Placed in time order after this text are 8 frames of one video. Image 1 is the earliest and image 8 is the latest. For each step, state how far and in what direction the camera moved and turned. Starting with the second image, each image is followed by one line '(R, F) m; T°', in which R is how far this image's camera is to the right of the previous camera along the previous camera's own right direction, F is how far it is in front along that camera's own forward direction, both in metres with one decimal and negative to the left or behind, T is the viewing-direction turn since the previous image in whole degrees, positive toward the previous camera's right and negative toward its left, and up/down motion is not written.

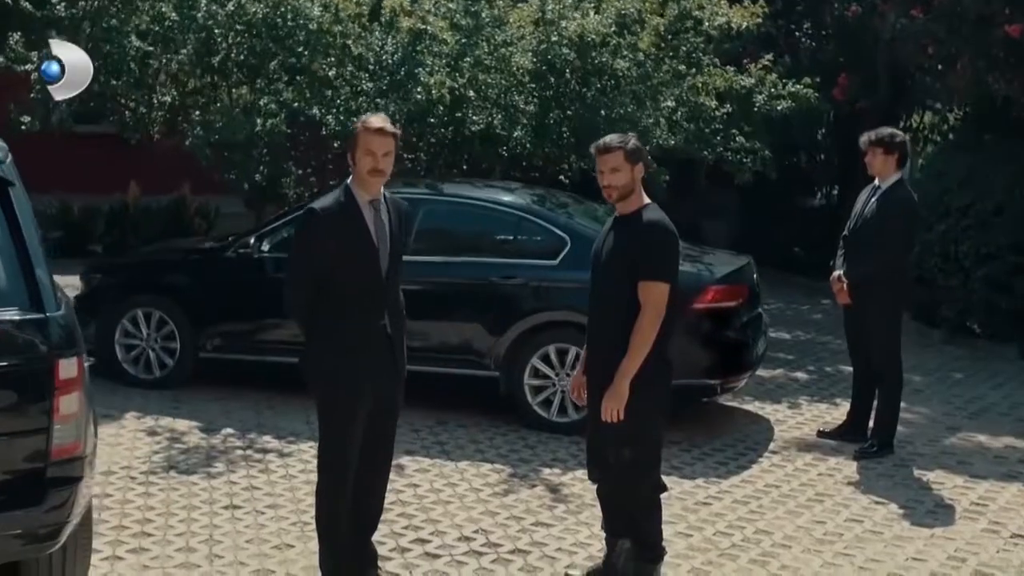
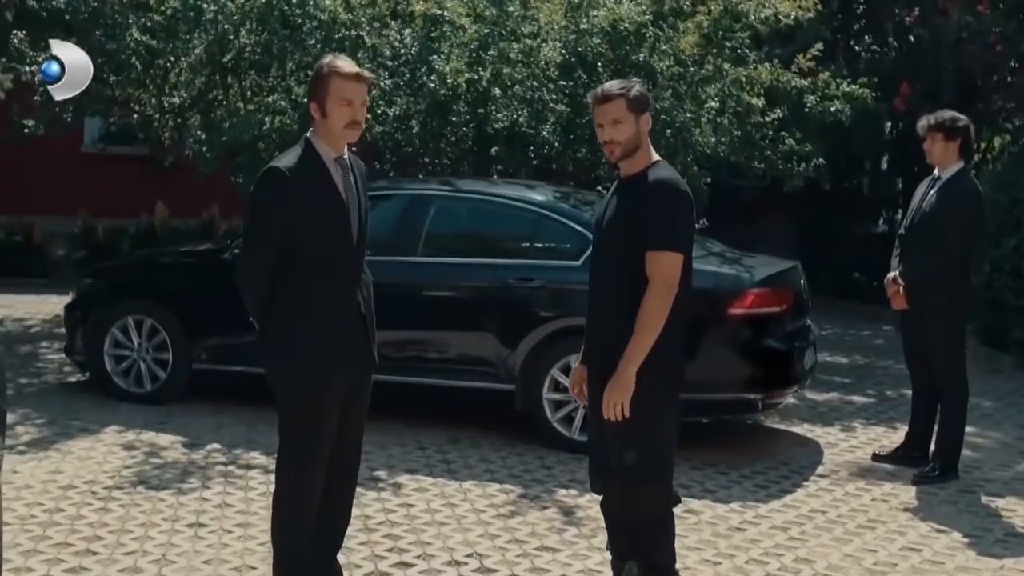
(+0.3, +0.9) m; -3°
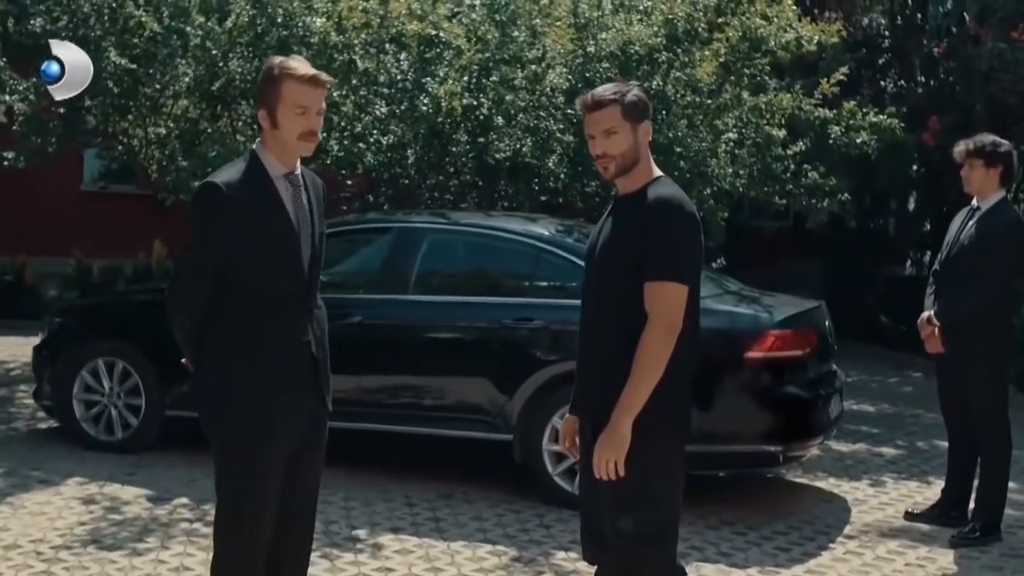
(+0.1, +0.7) m; -1°
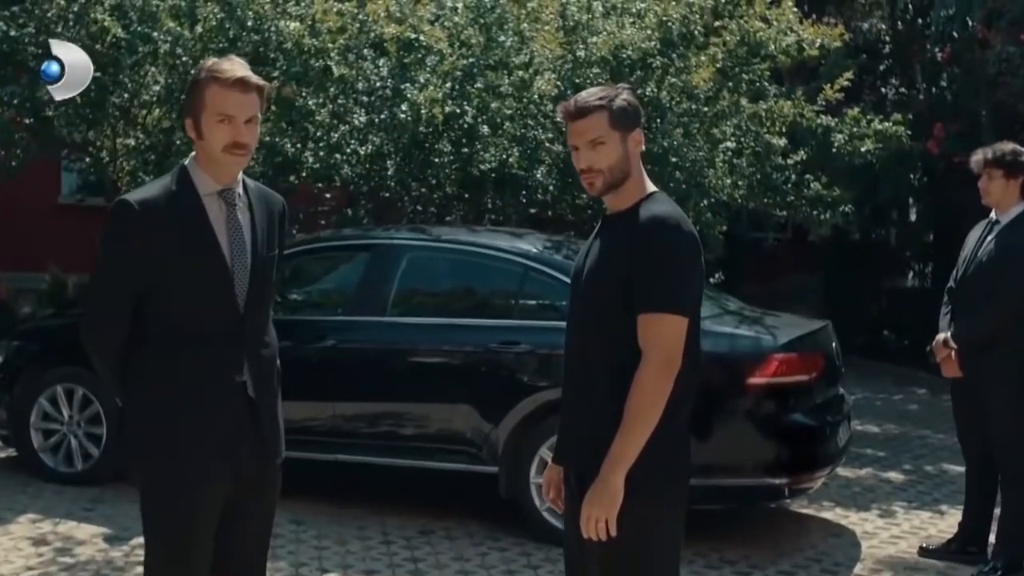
(+0.1, +0.5) m; 0°
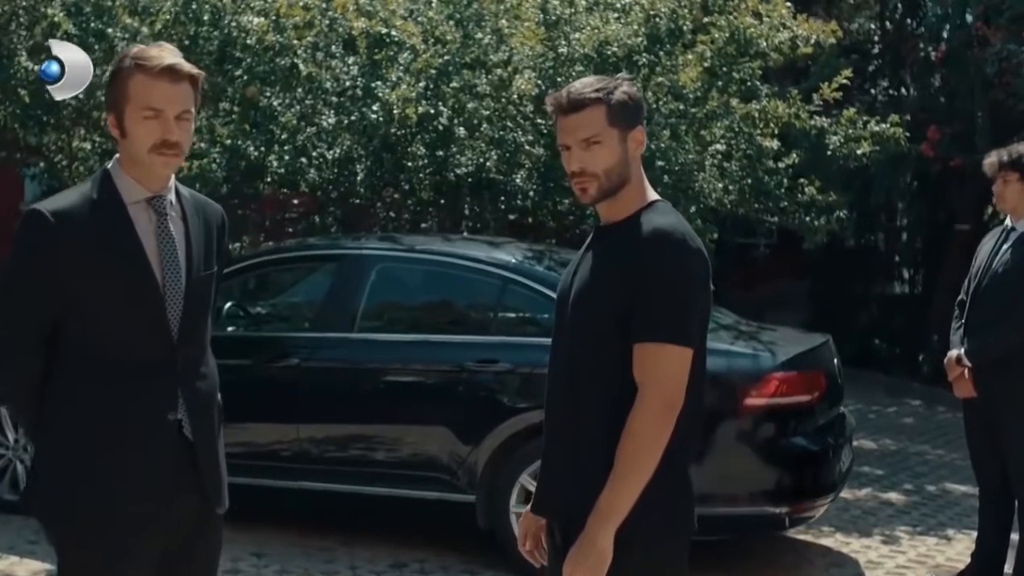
(0.0, +0.5) m; +1°
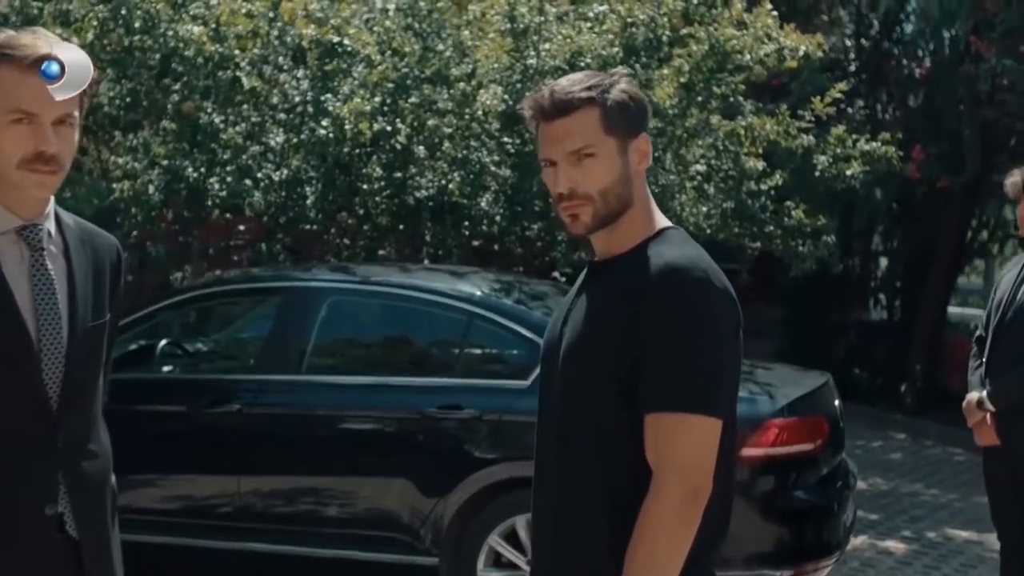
(0.0, +0.7) m; +2°
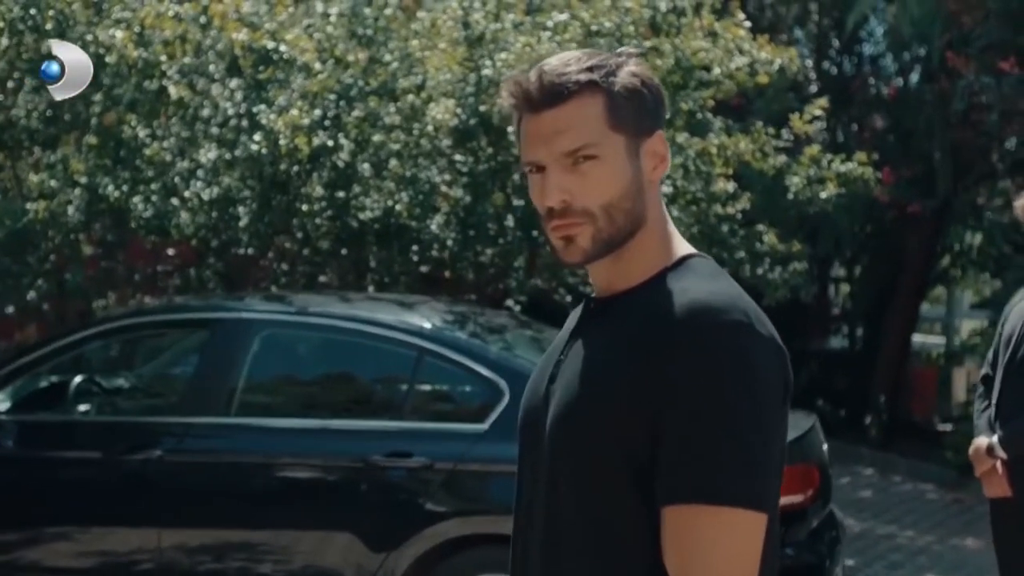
(0.0, +0.6) m; +2°
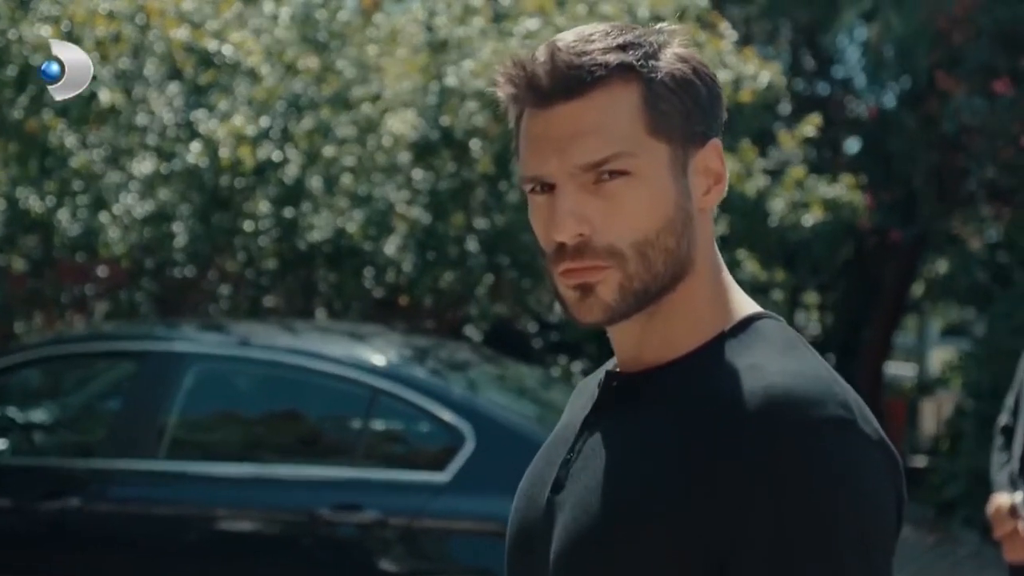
(0.0, +0.6) m; +2°
